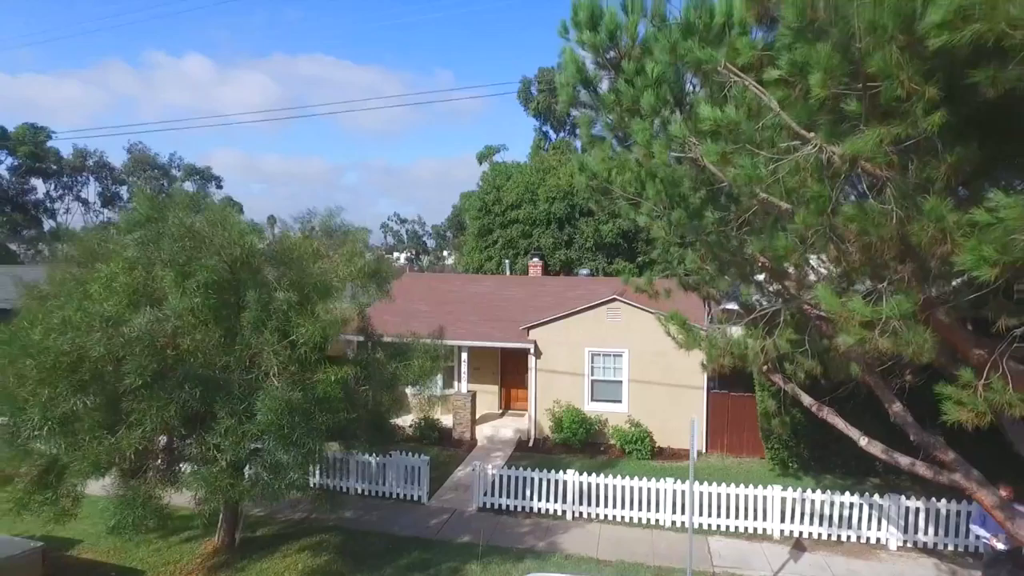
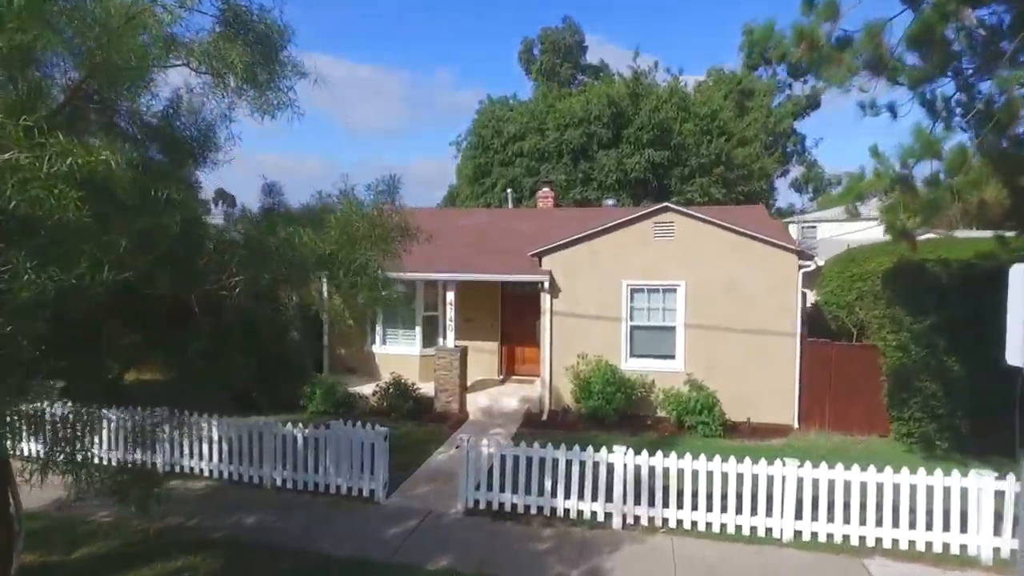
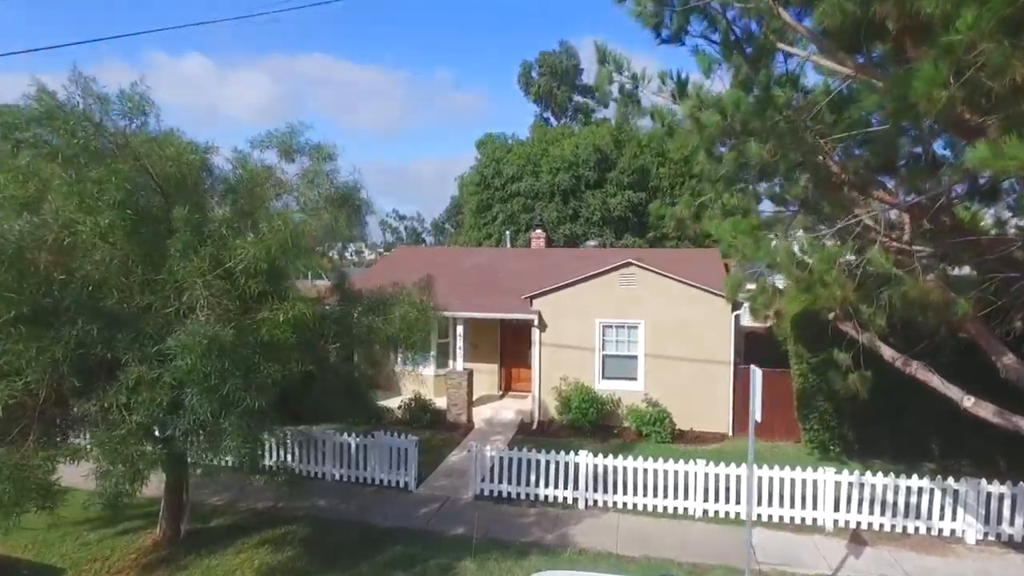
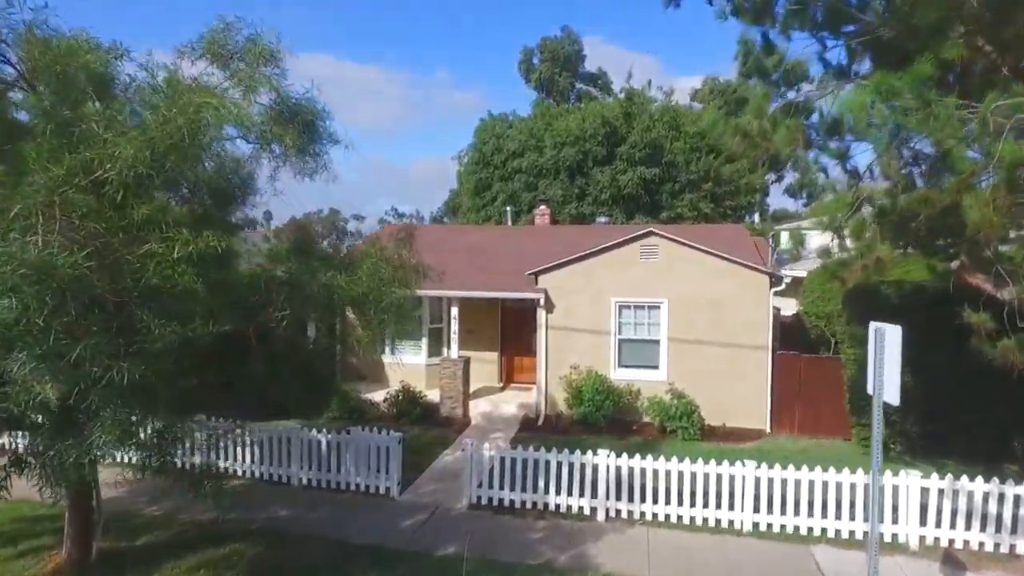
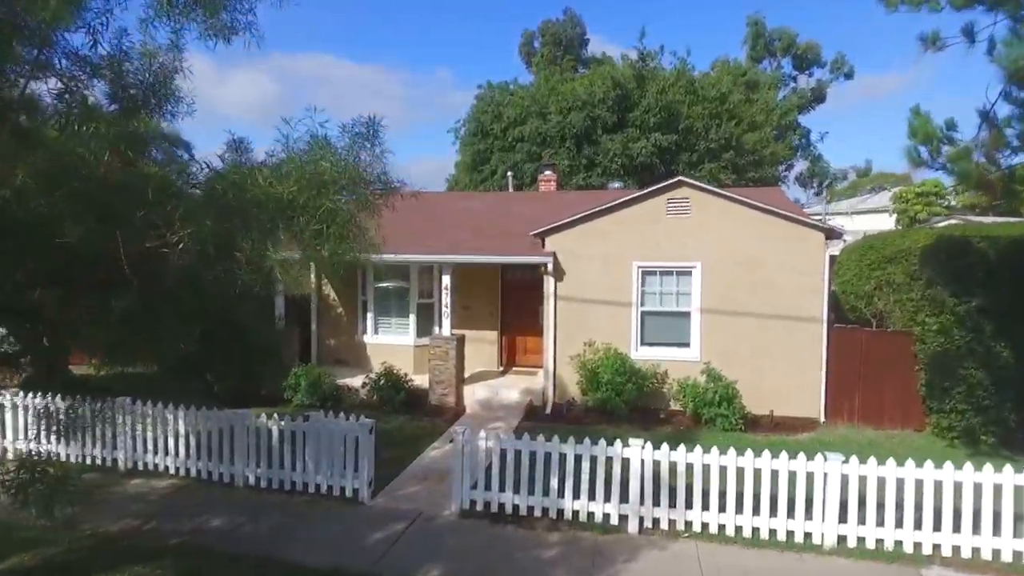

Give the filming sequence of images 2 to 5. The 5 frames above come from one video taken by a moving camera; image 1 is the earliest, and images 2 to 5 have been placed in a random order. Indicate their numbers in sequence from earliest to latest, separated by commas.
3, 4, 2, 5
